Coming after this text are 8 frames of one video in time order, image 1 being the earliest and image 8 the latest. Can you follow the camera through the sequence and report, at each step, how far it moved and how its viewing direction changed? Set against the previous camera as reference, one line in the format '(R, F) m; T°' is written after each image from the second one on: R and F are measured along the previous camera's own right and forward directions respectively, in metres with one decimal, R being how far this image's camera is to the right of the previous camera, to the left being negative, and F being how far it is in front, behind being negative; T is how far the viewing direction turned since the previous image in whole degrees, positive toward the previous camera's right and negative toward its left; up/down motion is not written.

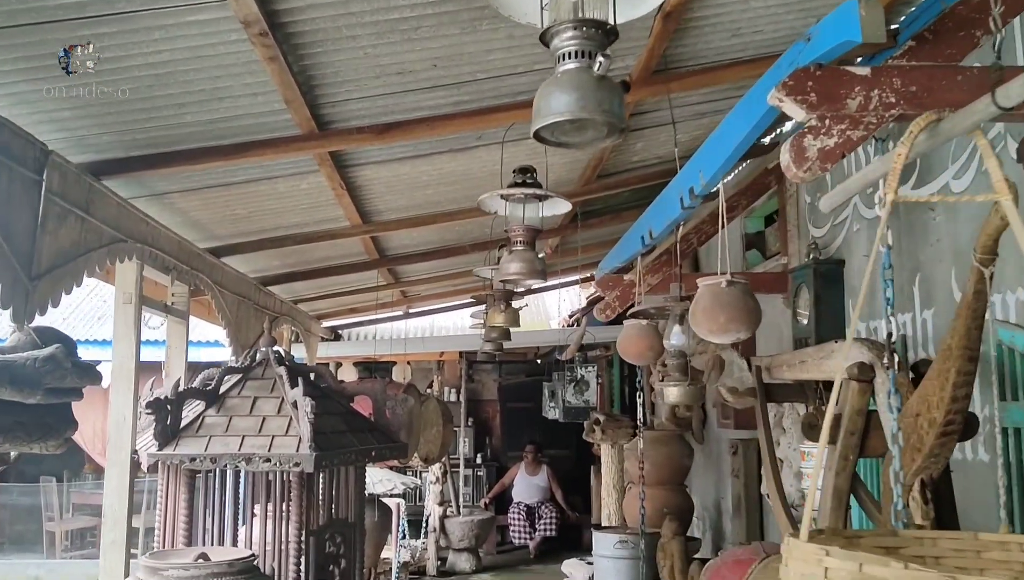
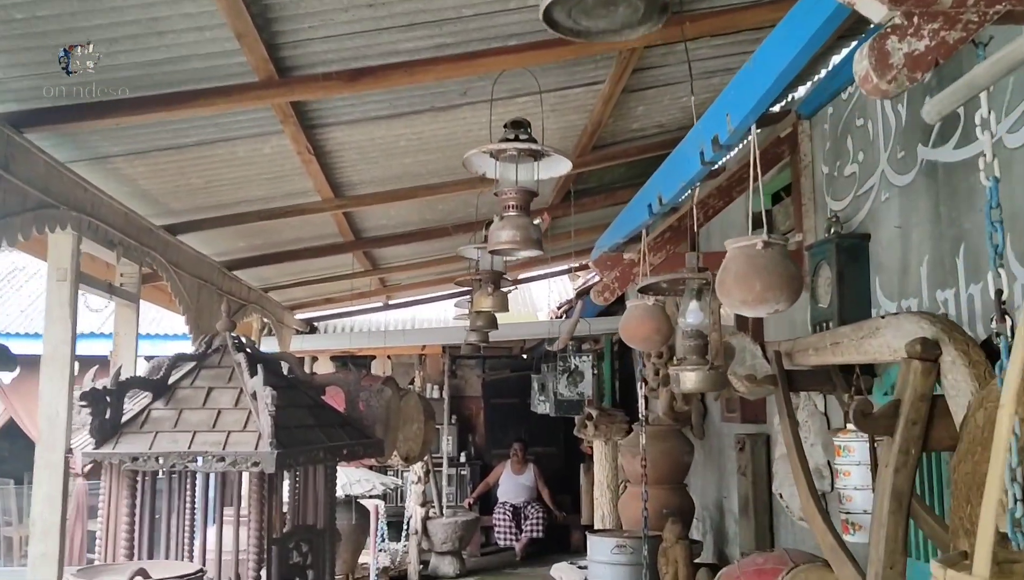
(0.0, +0.3) m; +1°
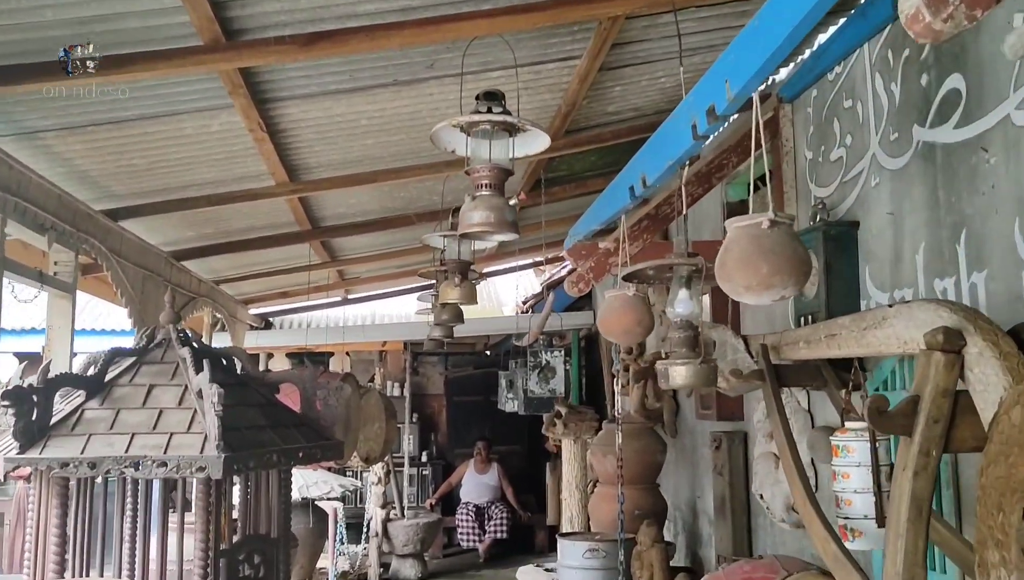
(0.0, +0.2) m; +3°
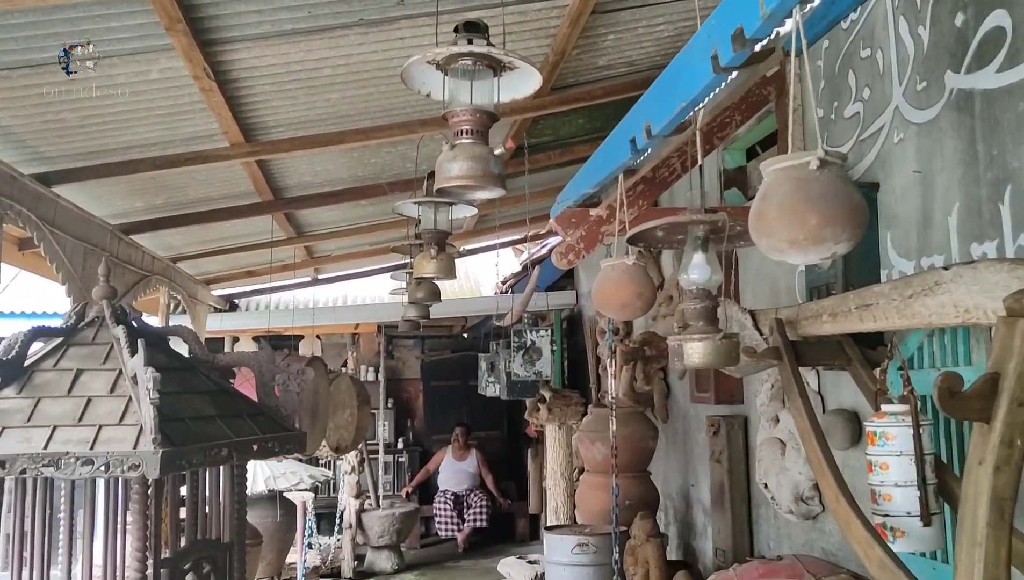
(0.0, +0.3) m; +1°
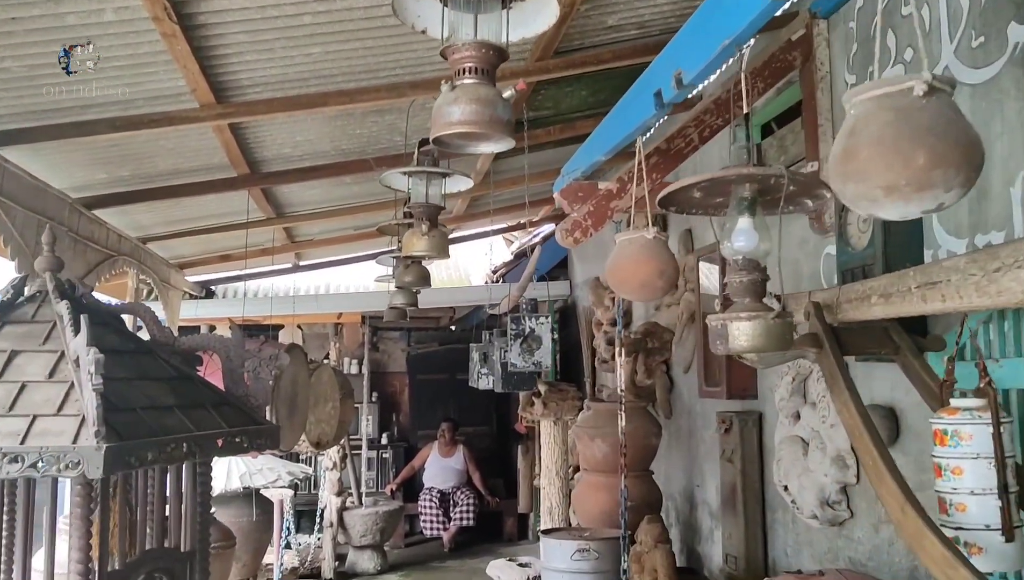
(0.0, +0.3) m; +1°
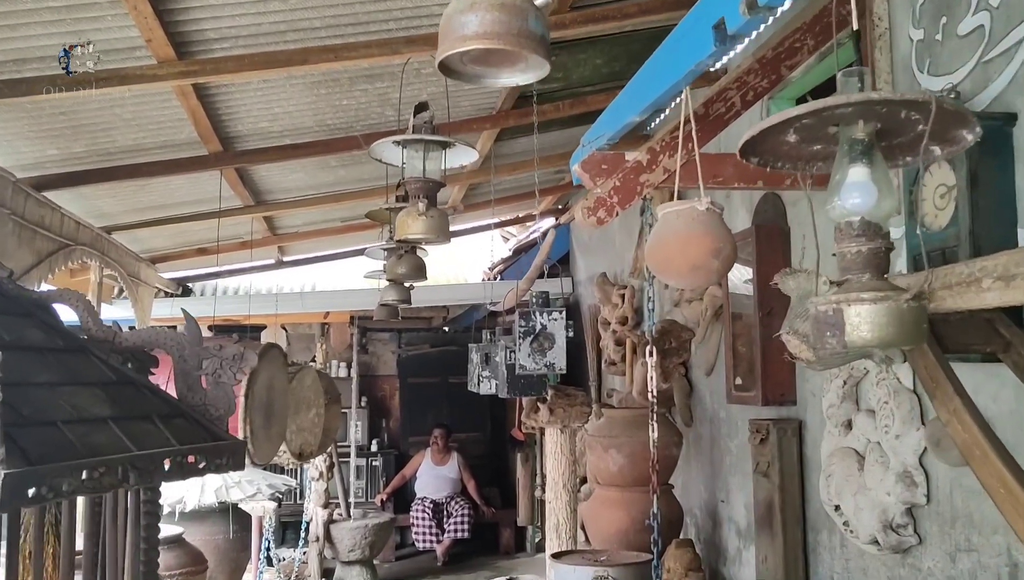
(-0.1, +0.4) m; +1°
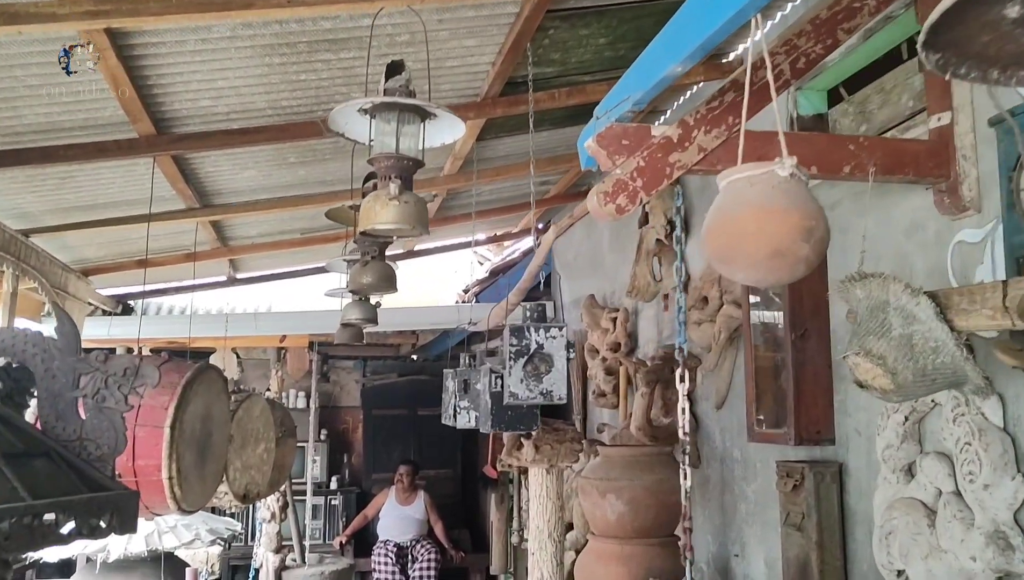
(-0.1, +0.5) m; +2°
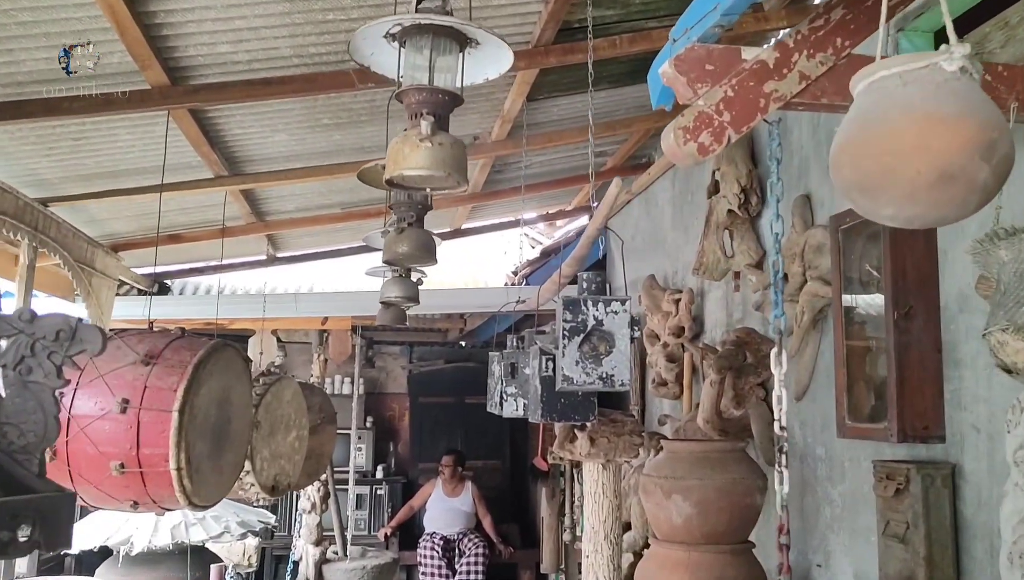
(0.0, +0.3) m; -3°
